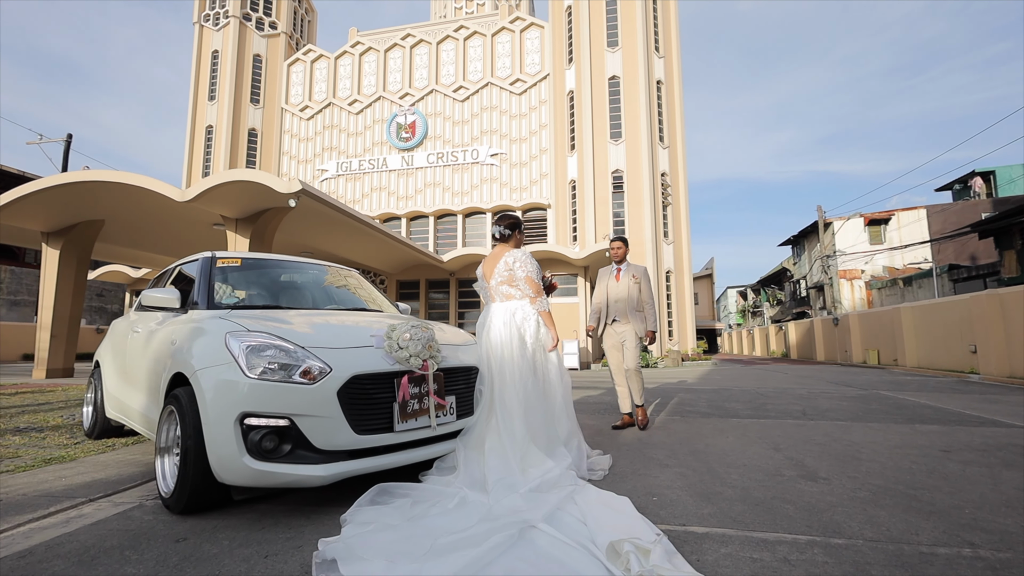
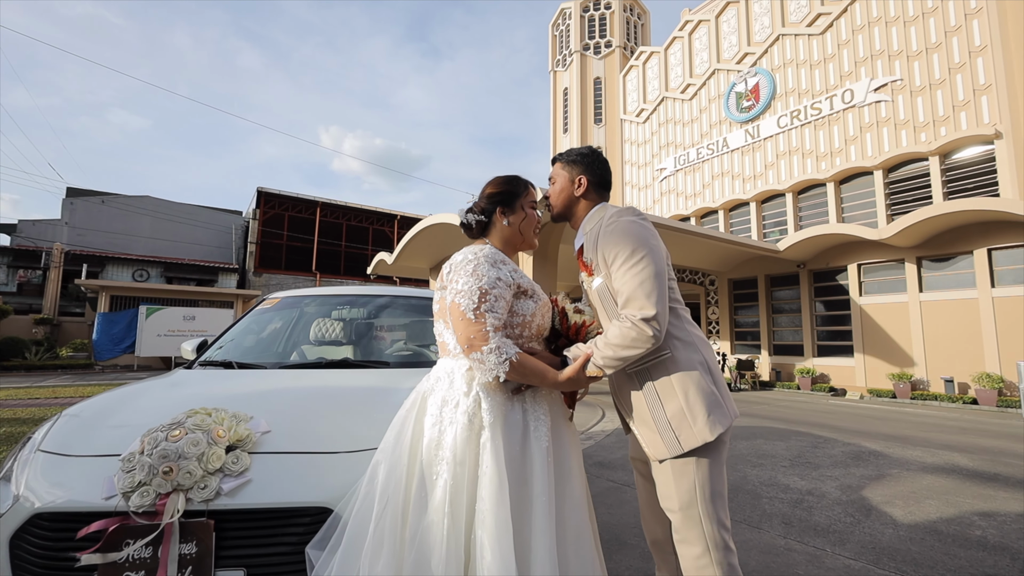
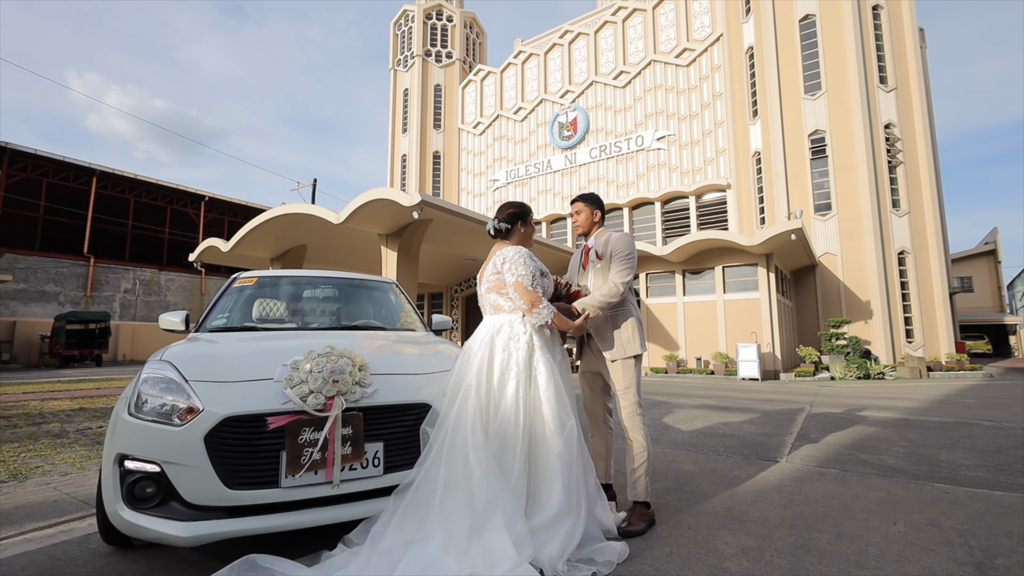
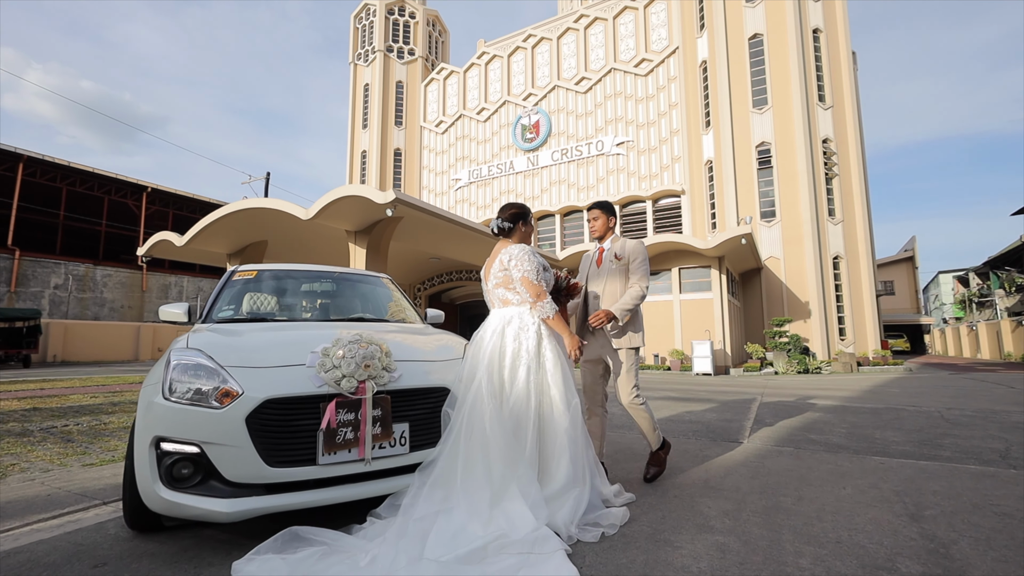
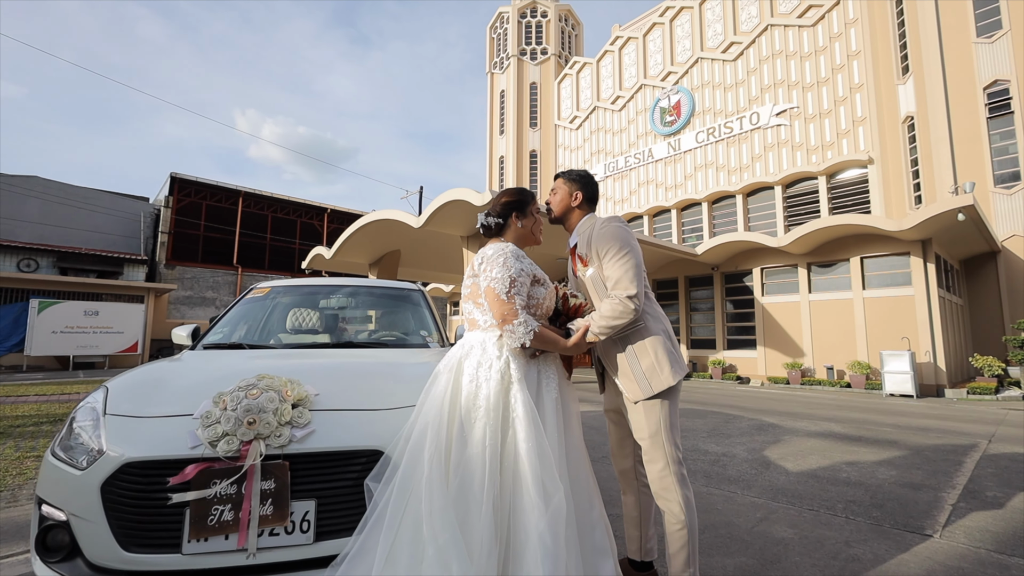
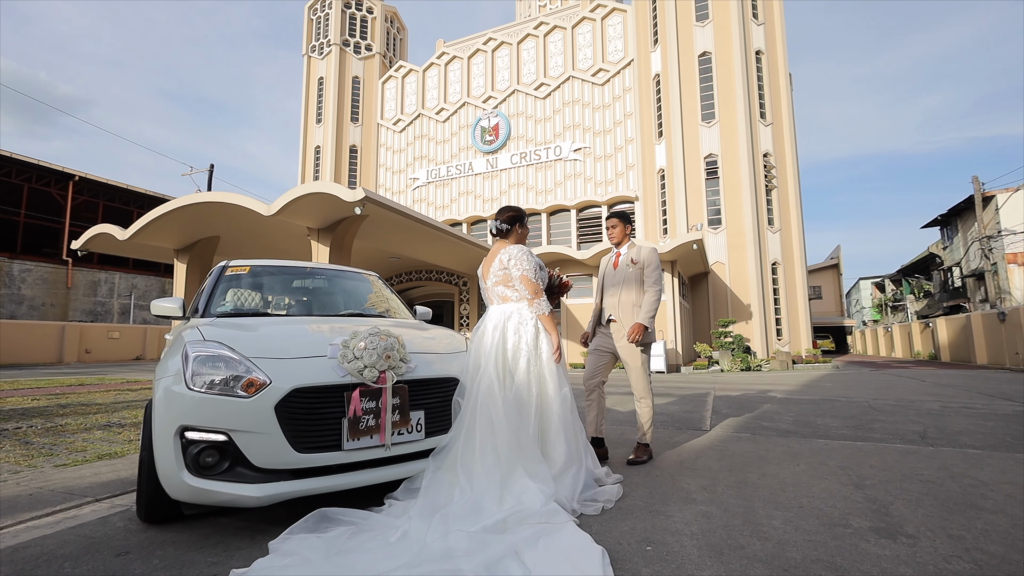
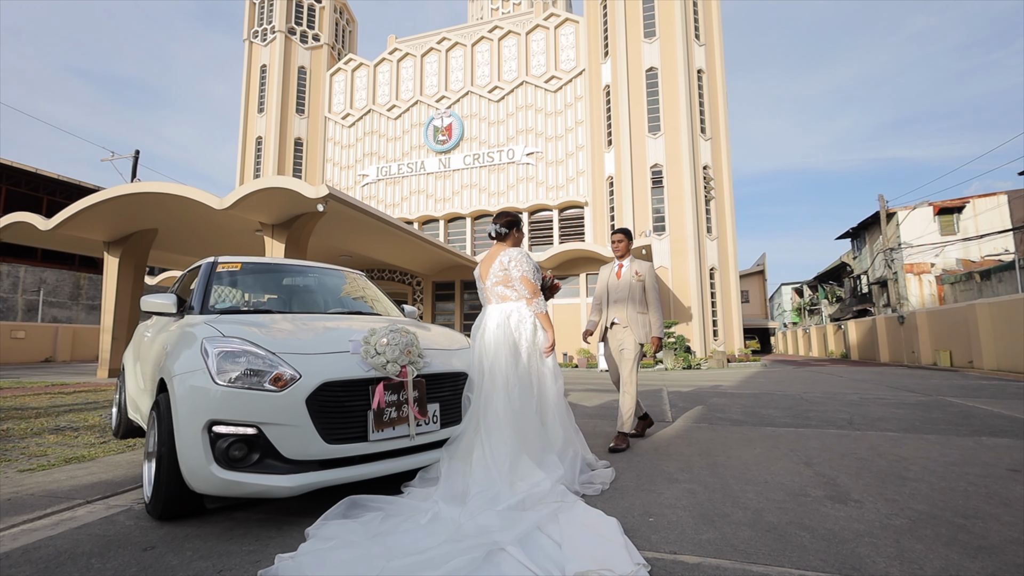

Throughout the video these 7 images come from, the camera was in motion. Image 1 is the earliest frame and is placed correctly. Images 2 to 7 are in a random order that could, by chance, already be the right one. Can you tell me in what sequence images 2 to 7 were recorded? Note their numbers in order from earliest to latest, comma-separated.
7, 6, 4, 3, 5, 2
